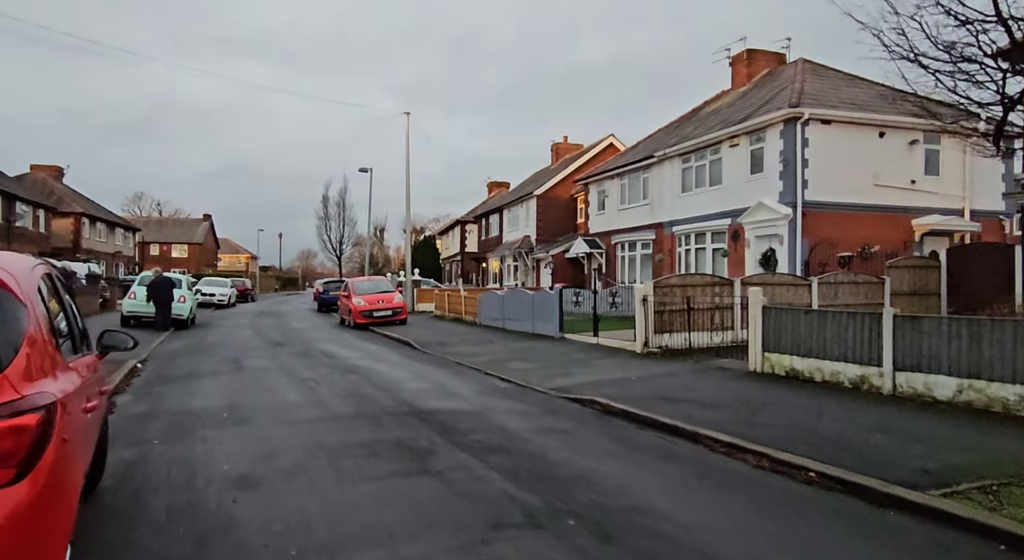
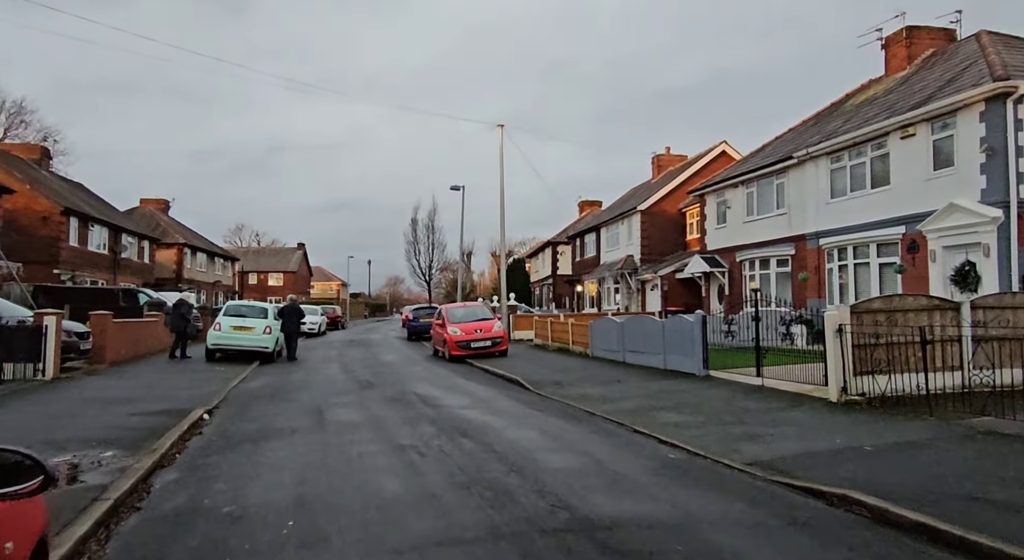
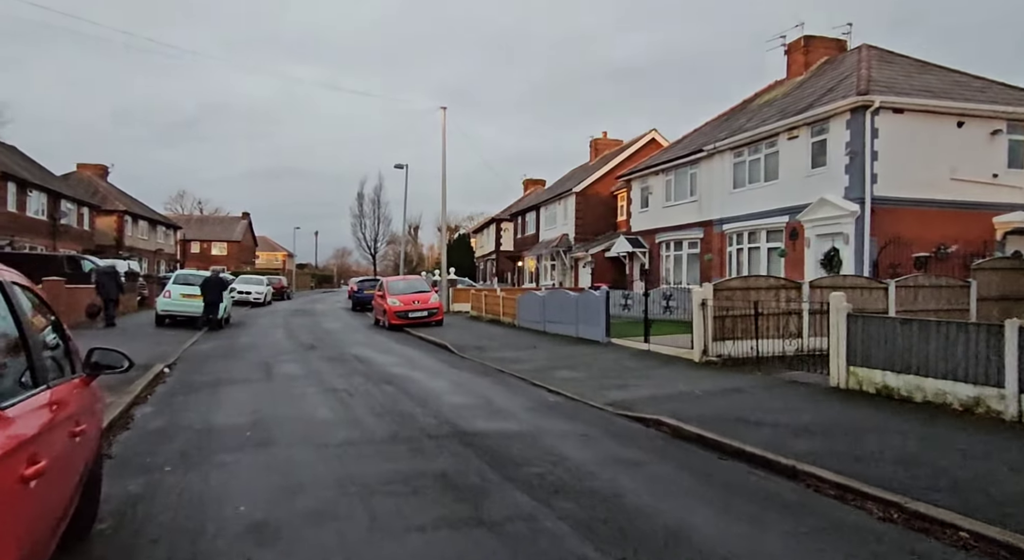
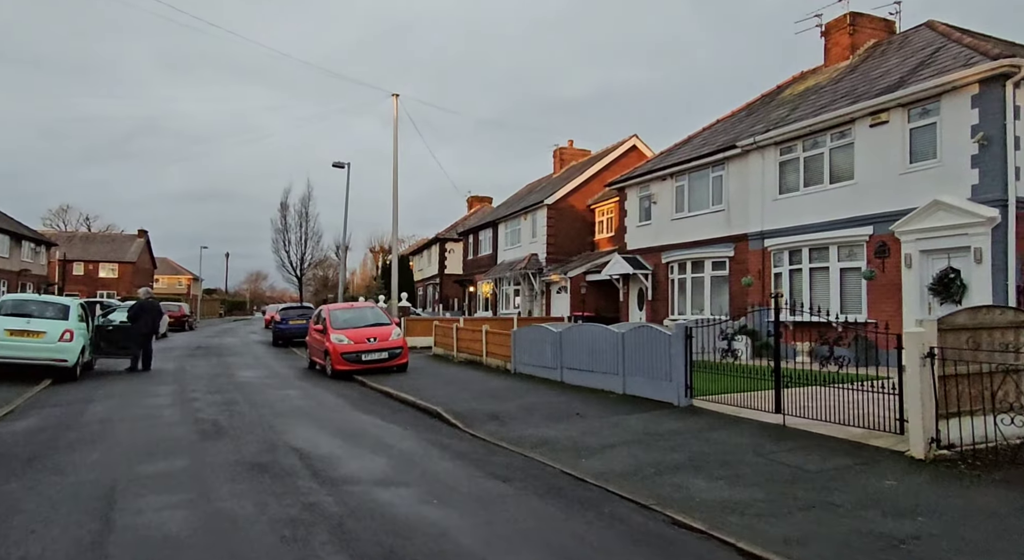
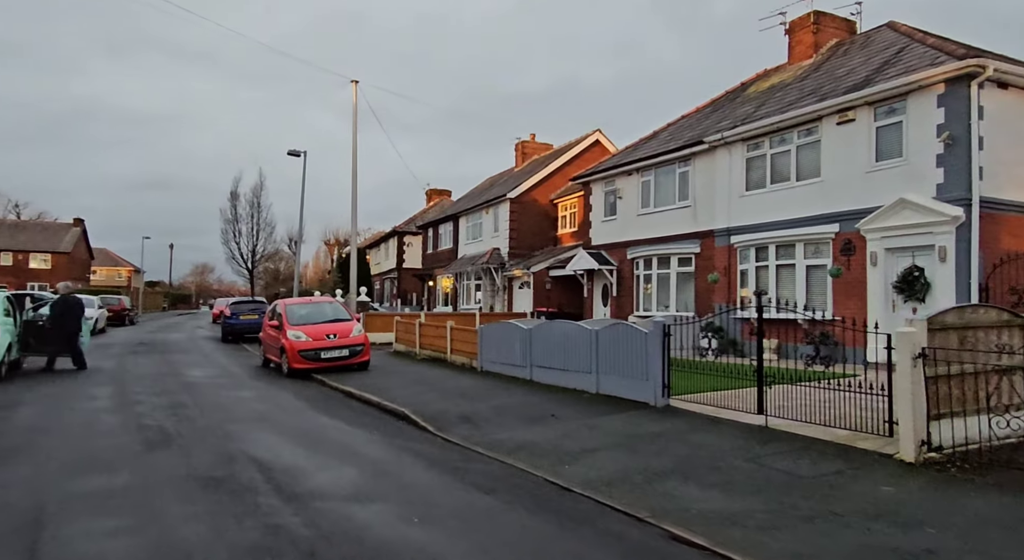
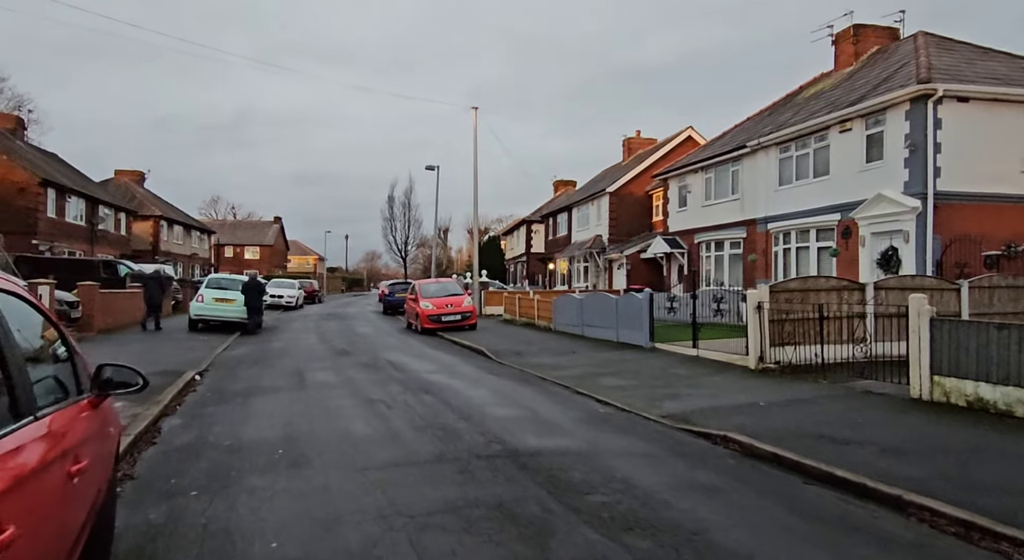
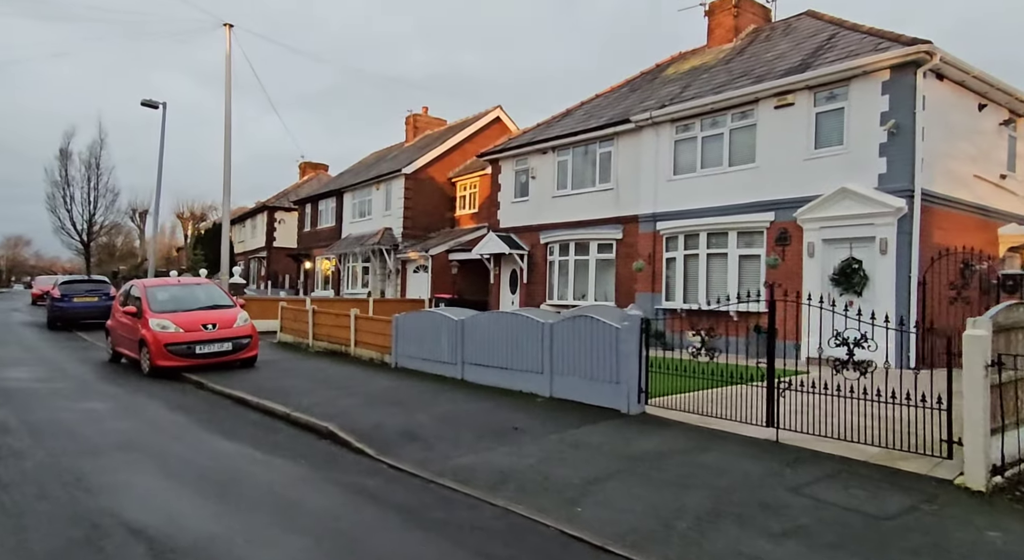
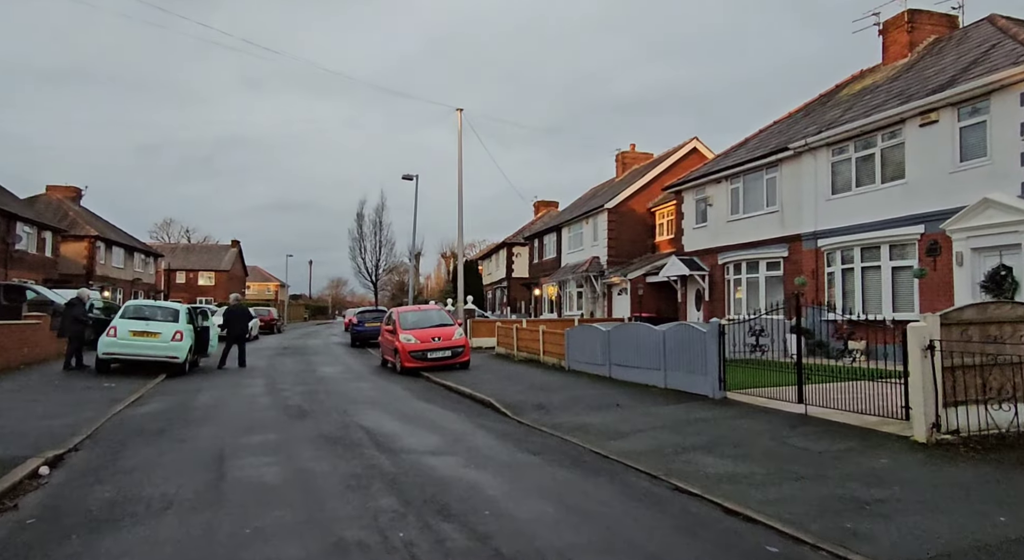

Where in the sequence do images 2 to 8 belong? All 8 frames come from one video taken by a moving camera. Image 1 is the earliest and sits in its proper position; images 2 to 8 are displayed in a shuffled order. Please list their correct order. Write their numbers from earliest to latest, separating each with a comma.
3, 6, 2, 8, 4, 5, 7
